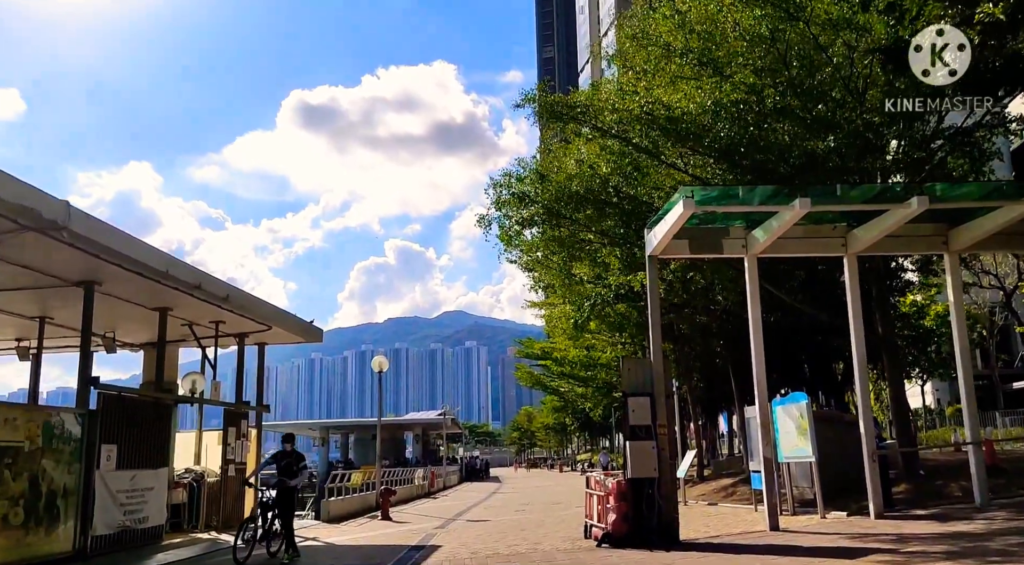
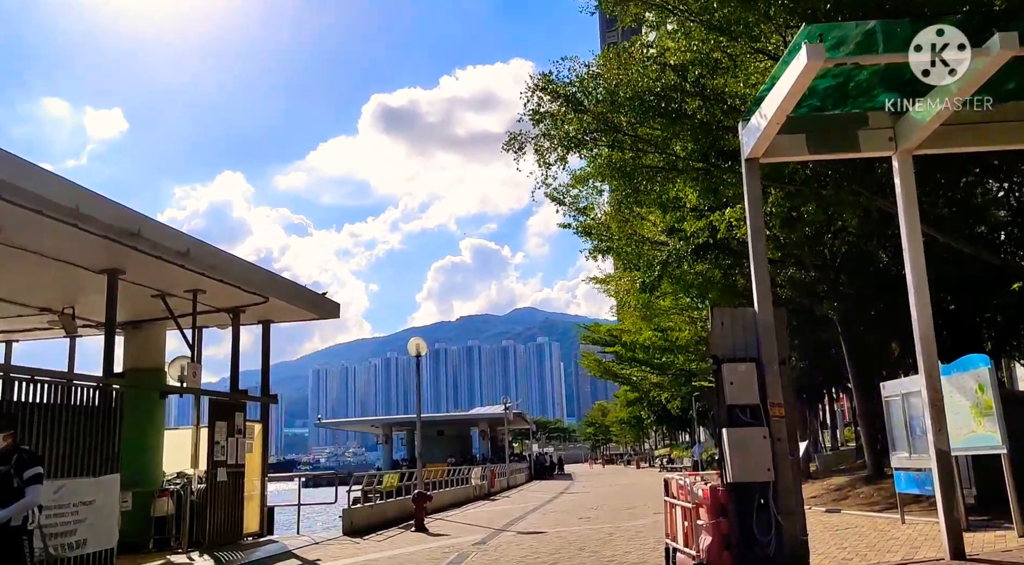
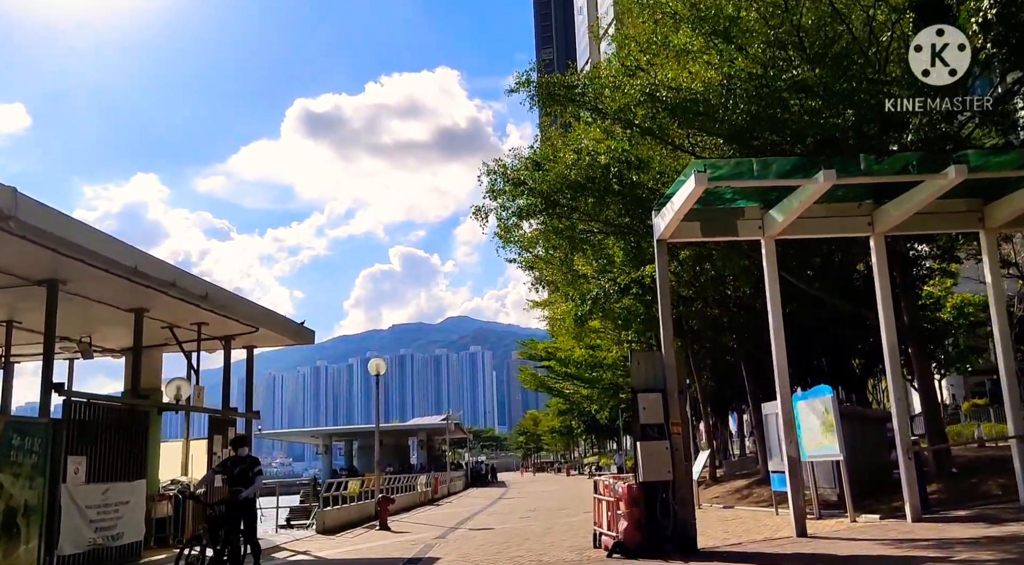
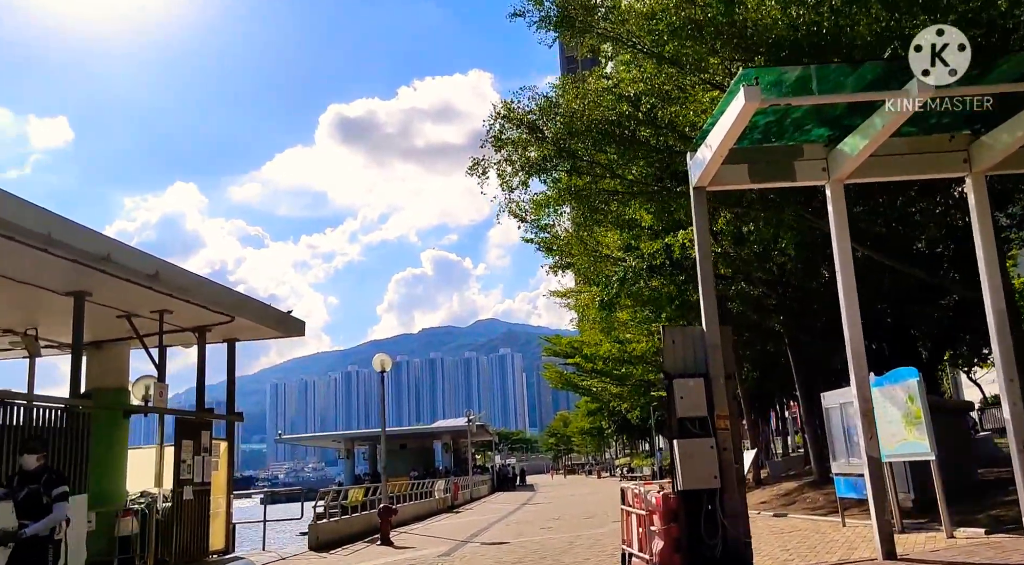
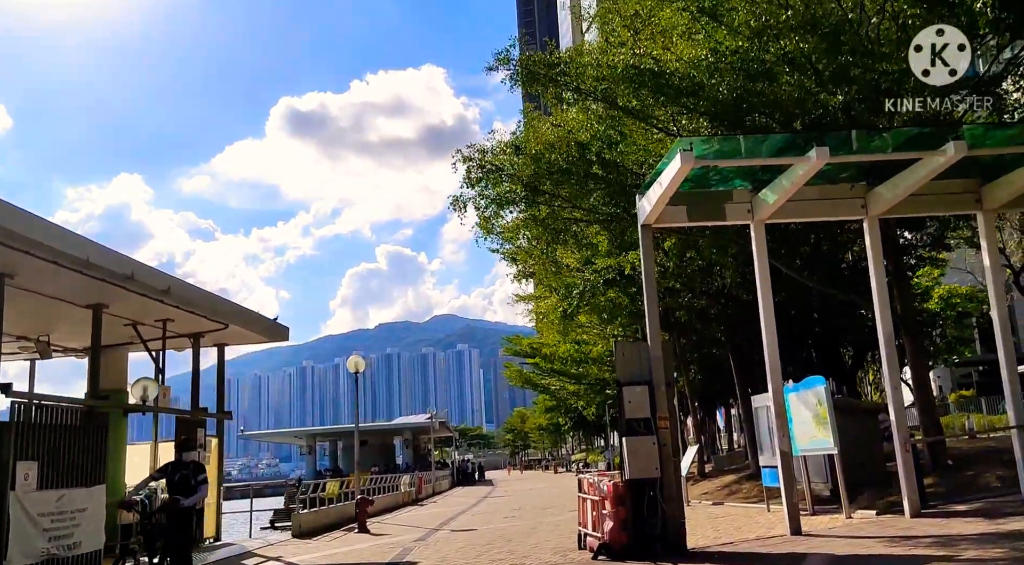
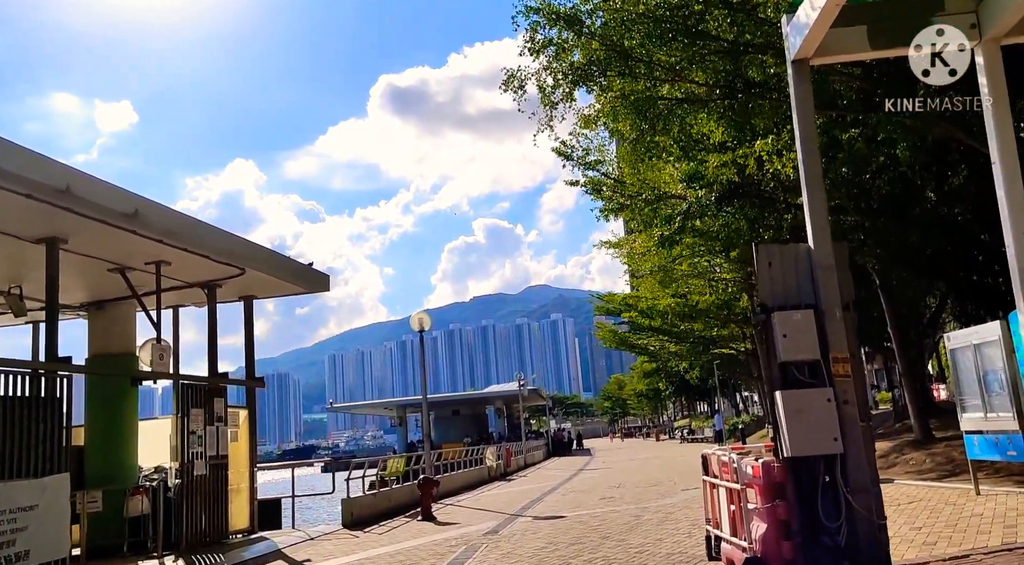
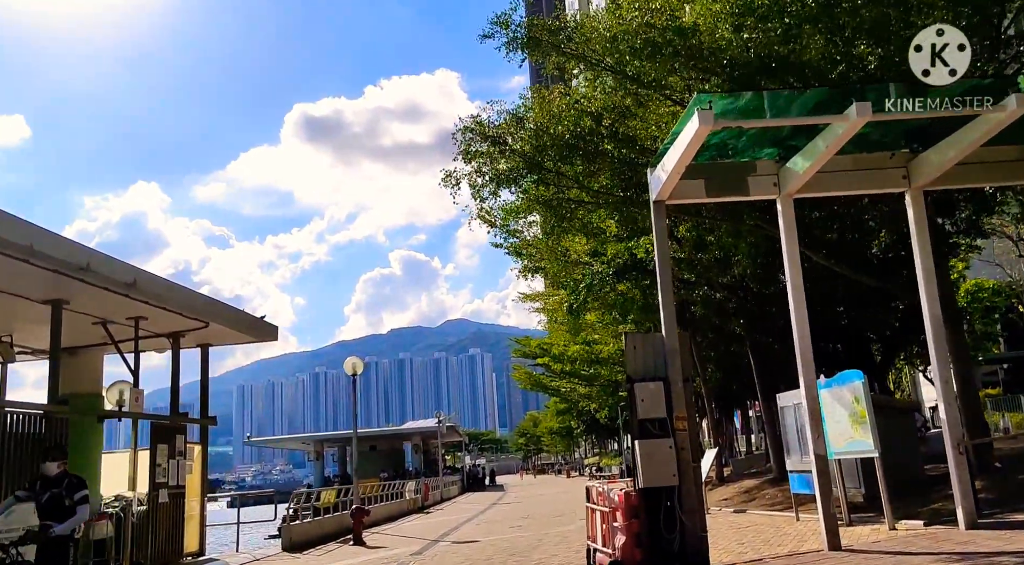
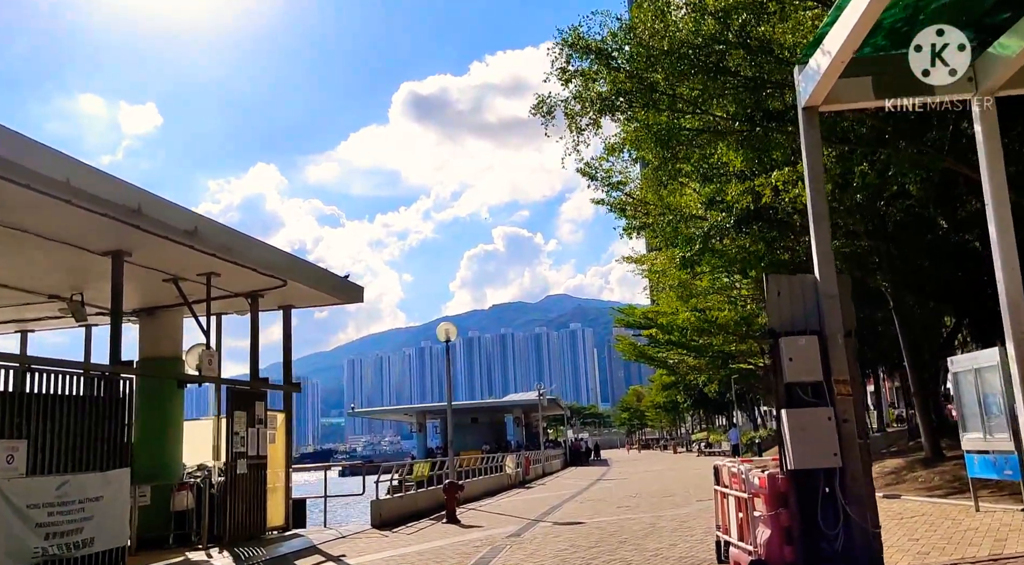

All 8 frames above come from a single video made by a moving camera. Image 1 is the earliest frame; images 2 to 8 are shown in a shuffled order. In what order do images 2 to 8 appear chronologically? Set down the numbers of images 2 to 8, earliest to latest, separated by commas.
3, 5, 7, 4, 2, 8, 6
